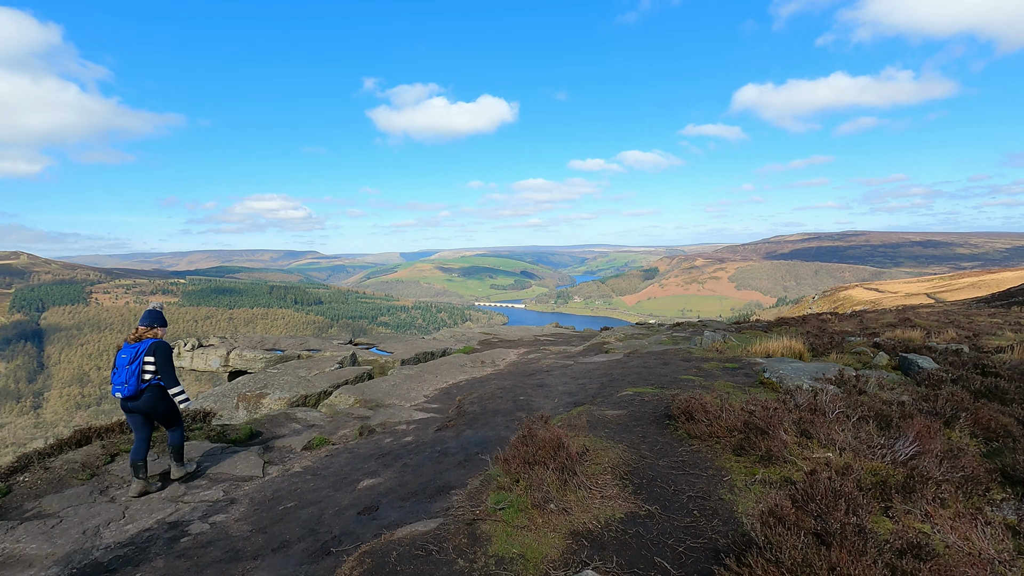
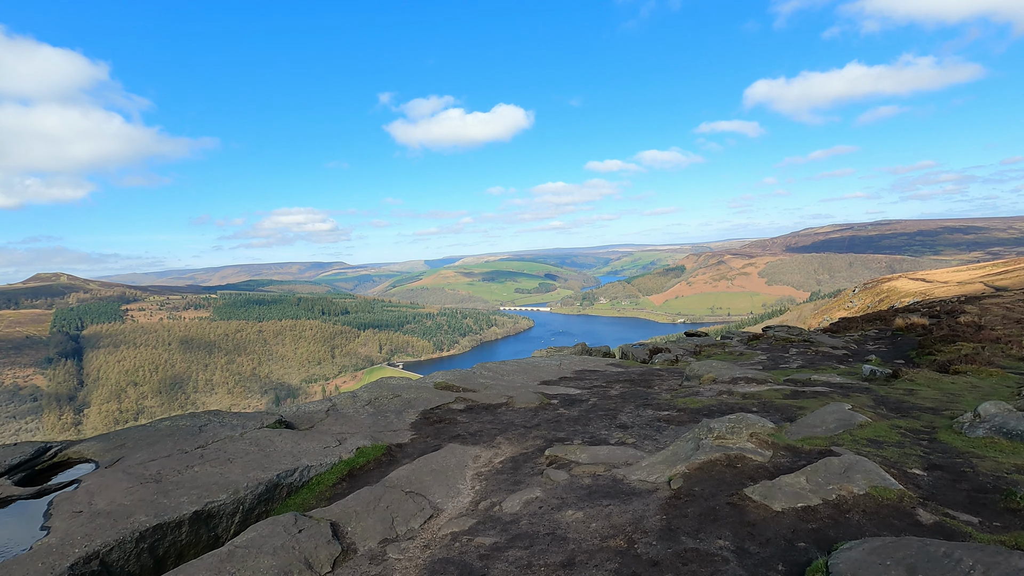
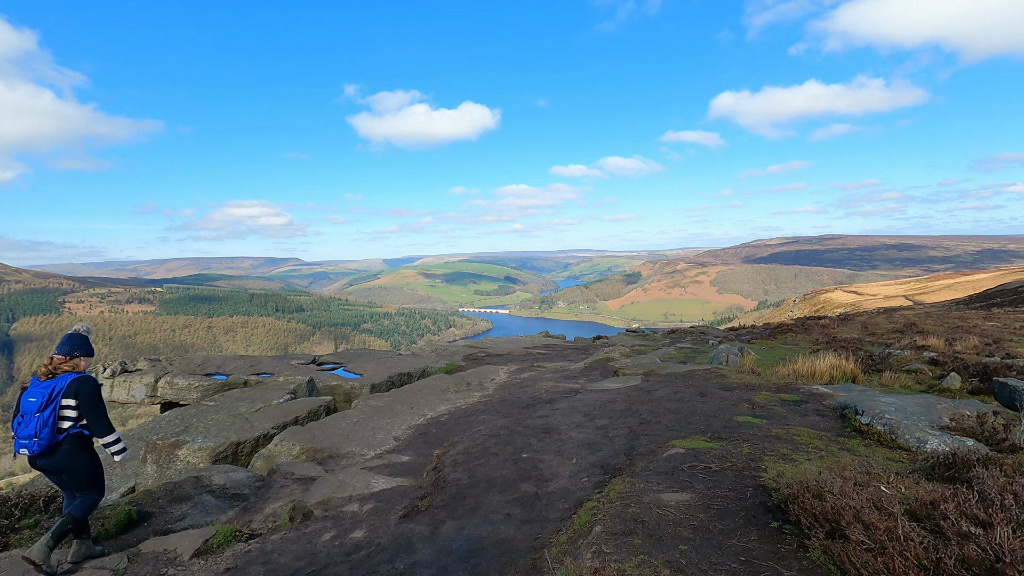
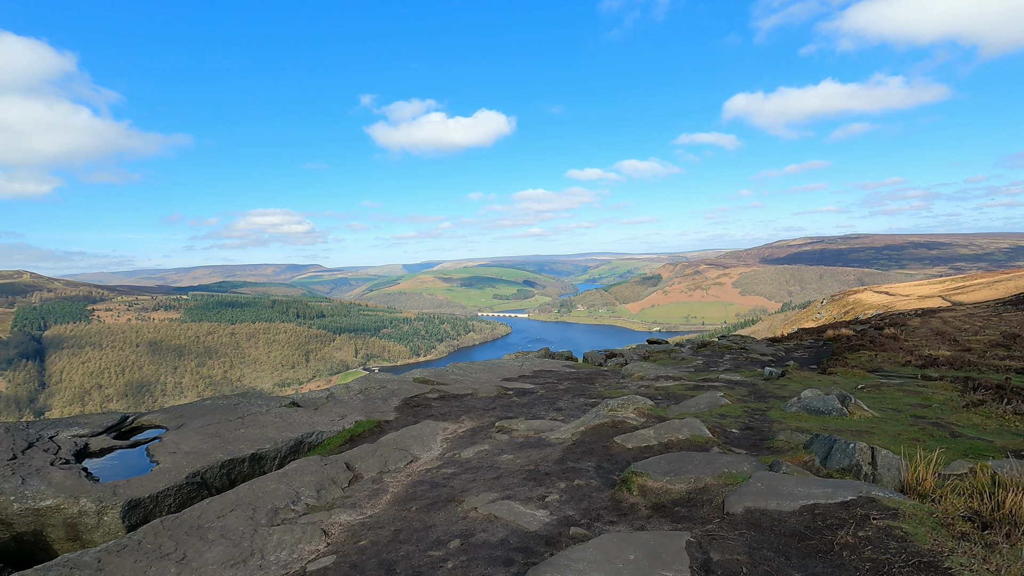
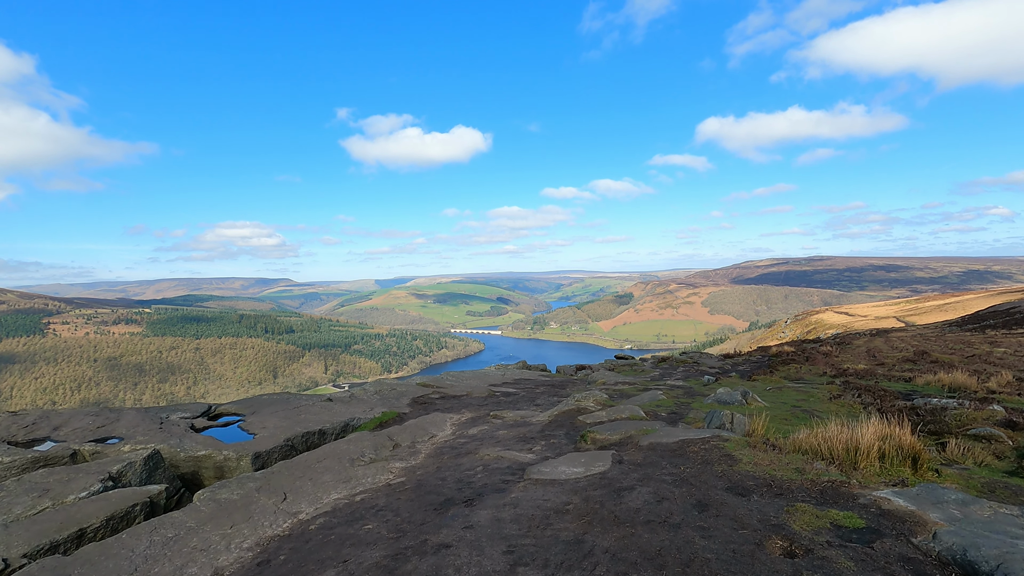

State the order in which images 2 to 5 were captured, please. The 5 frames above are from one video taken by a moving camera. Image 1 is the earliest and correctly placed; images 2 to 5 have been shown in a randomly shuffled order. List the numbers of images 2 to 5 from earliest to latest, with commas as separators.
3, 5, 4, 2
